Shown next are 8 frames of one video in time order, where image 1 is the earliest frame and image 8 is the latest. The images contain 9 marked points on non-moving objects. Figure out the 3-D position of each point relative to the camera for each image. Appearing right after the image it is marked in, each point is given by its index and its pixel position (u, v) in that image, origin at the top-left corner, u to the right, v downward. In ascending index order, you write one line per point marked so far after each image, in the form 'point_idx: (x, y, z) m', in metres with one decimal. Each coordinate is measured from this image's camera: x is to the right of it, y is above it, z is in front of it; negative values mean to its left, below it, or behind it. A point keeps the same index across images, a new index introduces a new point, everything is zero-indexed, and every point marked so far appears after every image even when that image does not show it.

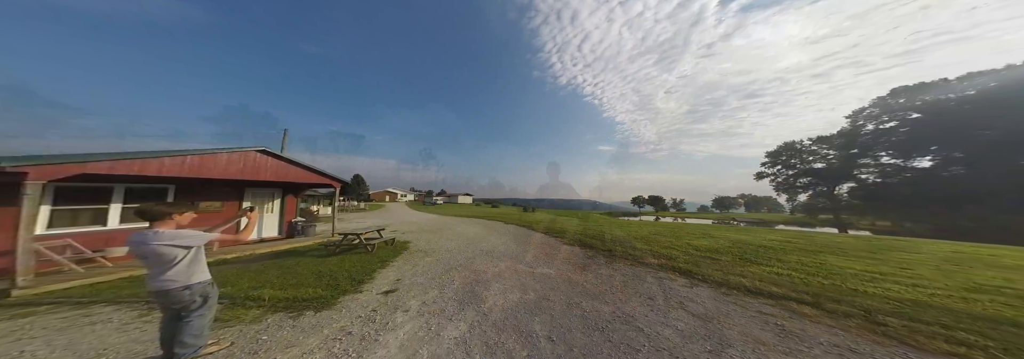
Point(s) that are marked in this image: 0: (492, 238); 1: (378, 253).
0: (-0.7, -2.8, +9.9) m
1: (-5.5, -2.9, +8.2) m
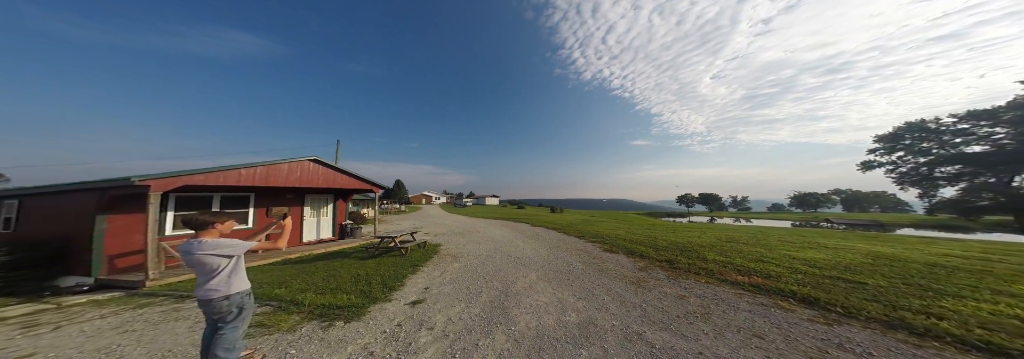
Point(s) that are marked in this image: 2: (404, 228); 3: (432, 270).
0: (+0.5, -2.9, +9.6) m
1: (-4.4, -3.2, +8.5) m
2: (-8.8, -3.7, +16.2) m
3: (-2.9, -3.0, +6.9) m
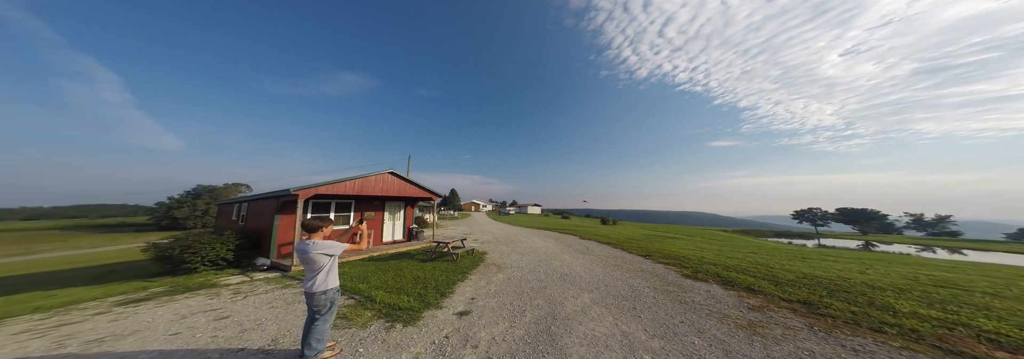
0: (+2.7, -3.3, +8.9) m
1: (-2.3, -3.6, +8.9) m
2: (-4.9, -4.6, +17.4) m
3: (-1.2, -3.4, +7.1) m
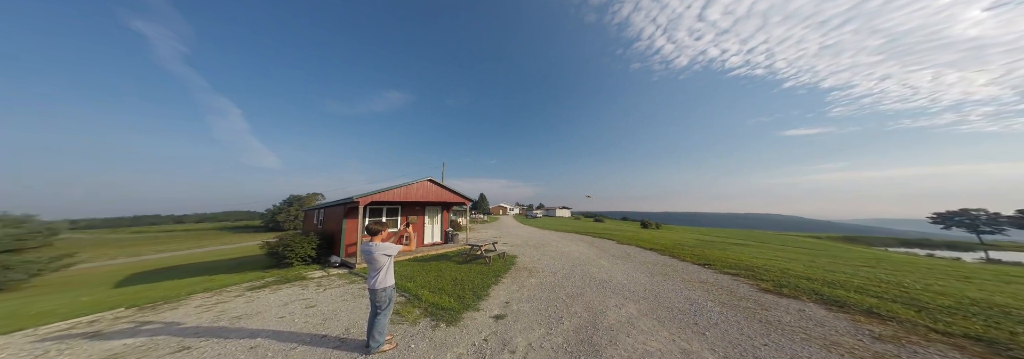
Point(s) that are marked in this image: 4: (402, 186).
0: (+4.2, -3.4, +8.4) m
1: (-0.9, -3.8, +9.0) m
2: (-2.2, -5.0, +17.8) m
3: (0.0, -3.5, +7.1) m
4: (-5.6, -0.4, +9.6) m
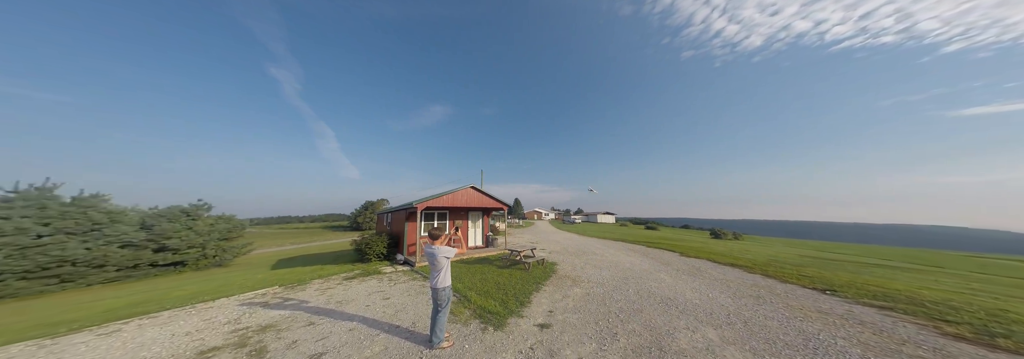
0: (+5.9, -3.5, +7.3) m
1: (+1.0, -4.0, +8.8) m
2: (+1.3, -5.4, +17.6) m
3: (+1.6, -3.7, +6.7) m
4: (-3.6, -0.7, +10.2) m
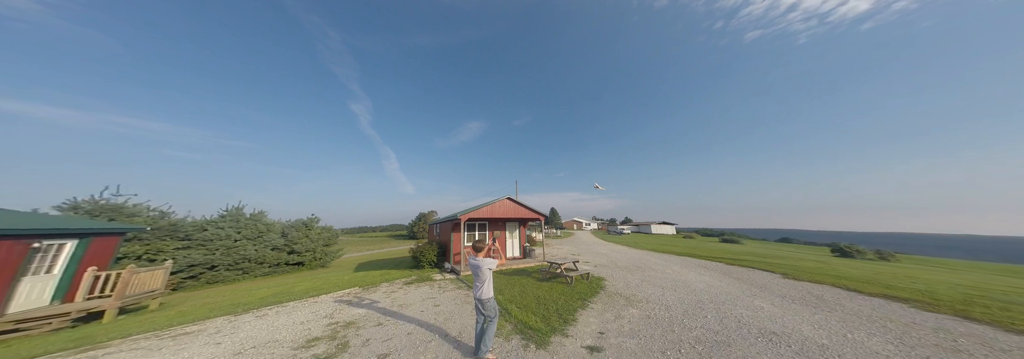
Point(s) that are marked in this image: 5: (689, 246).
0: (+7.3, -3.5, +5.5) m
1: (+2.9, -4.3, +7.9) m
2: (+4.8, -6.0, +16.4) m
3: (+3.0, -3.8, +5.8) m
4: (-1.5, -1.2, +10.4) m
5: (+17.1, -6.3, +19.3) m
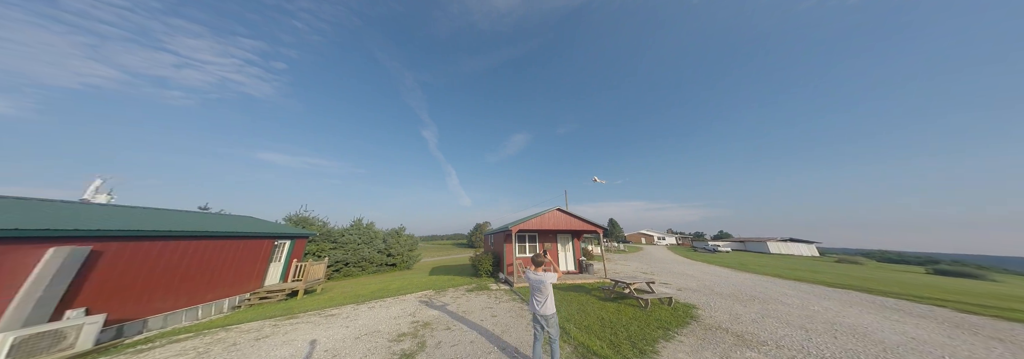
0: (+8.4, -3.1, +2.6) m
1: (+4.8, -4.3, +6.0) m
2: (+9.1, -6.3, +13.6) m
3: (+4.3, -3.7, +4.0) m
4: (+1.1, -1.6, +9.8) m
5: (+21.7, -6.0, +12.9) m
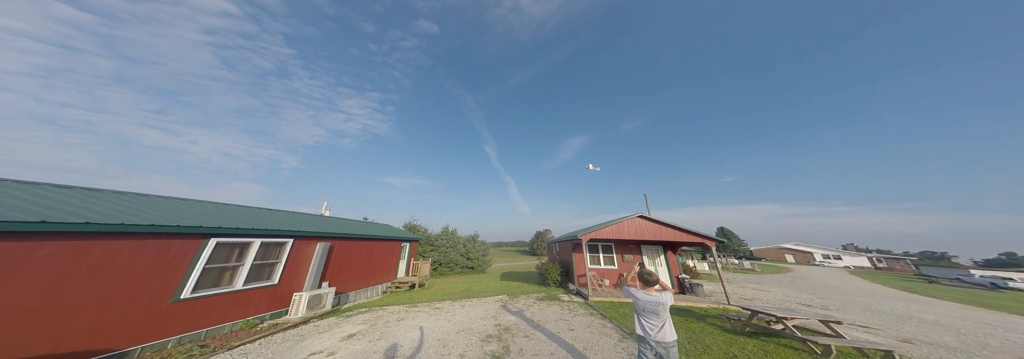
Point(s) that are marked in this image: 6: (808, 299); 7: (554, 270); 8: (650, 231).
0: (+7.8, -2.3, -1.0) m
1: (+5.7, -3.8, +3.4) m
2: (+12.3, -5.7, +8.9) m
3: (+4.5, -3.2, +1.7) m
4: (+3.3, -1.5, +8.3) m
5: (+23.9, -4.5, +4.1) m
6: (+15.0, -6.1, +9.9) m
7: (+1.6, -4.7, +10.4) m
8: (+5.2, -1.7, +8.1) m
